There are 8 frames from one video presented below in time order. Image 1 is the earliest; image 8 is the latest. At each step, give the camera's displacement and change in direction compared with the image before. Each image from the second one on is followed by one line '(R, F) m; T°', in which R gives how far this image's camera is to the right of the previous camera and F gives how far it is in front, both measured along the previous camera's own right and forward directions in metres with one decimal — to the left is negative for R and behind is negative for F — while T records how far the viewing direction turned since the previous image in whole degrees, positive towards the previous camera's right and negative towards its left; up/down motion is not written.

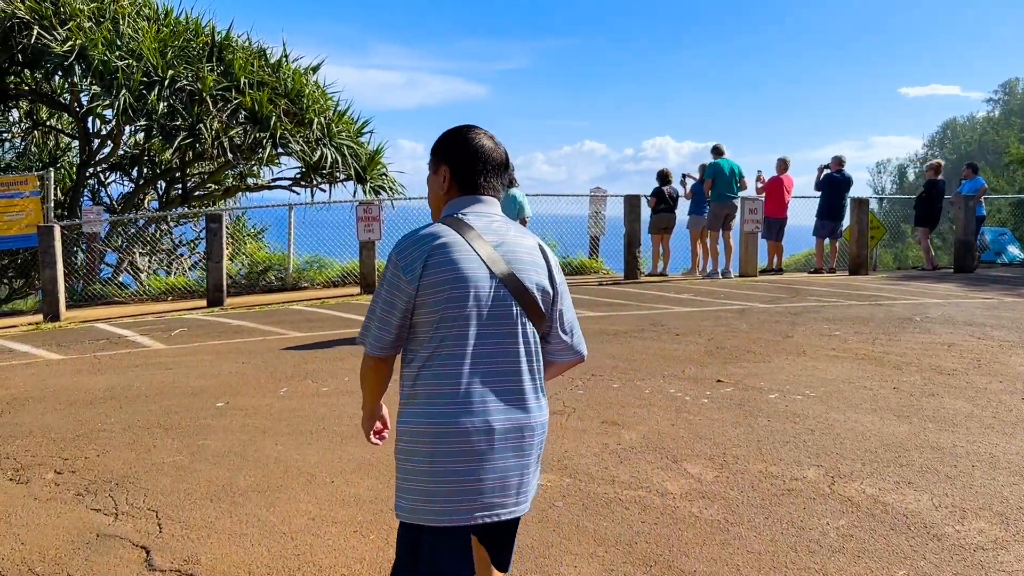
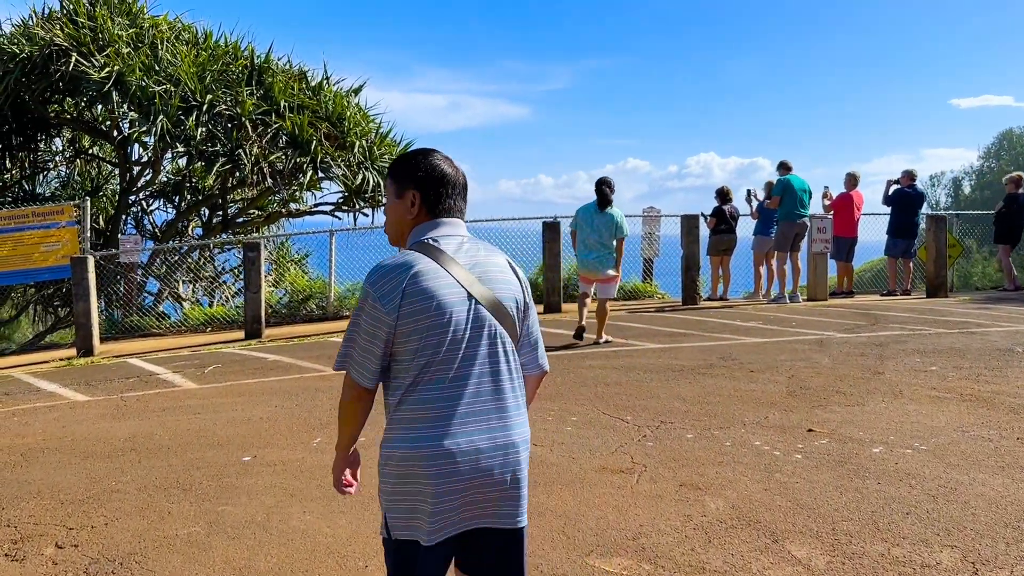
(-0.1, +0.6) m; -3°
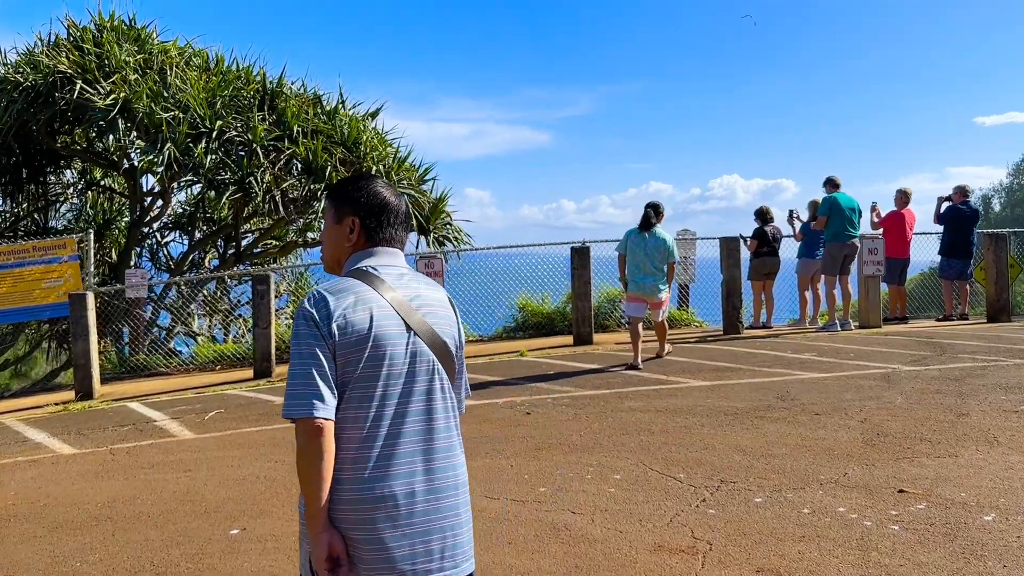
(0.0, +0.7) m; -2°
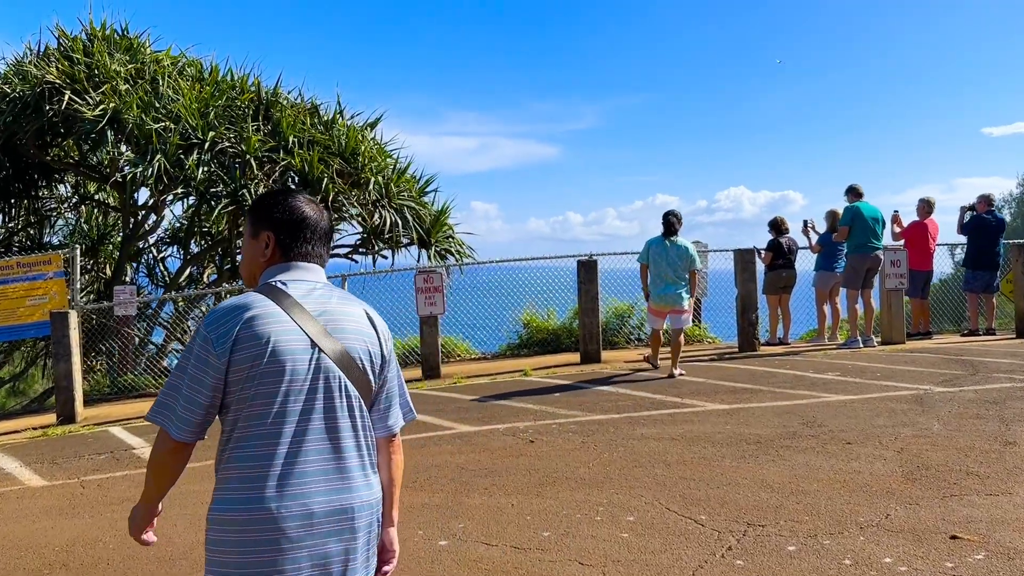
(0.0, +0.5) m; -1°
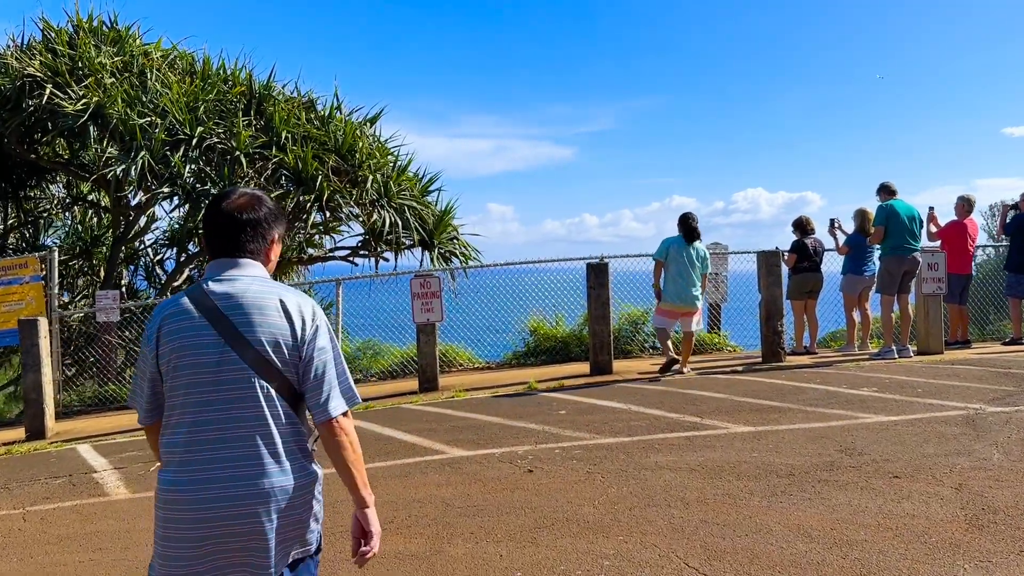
(+0.1, +0.7) m; -1°
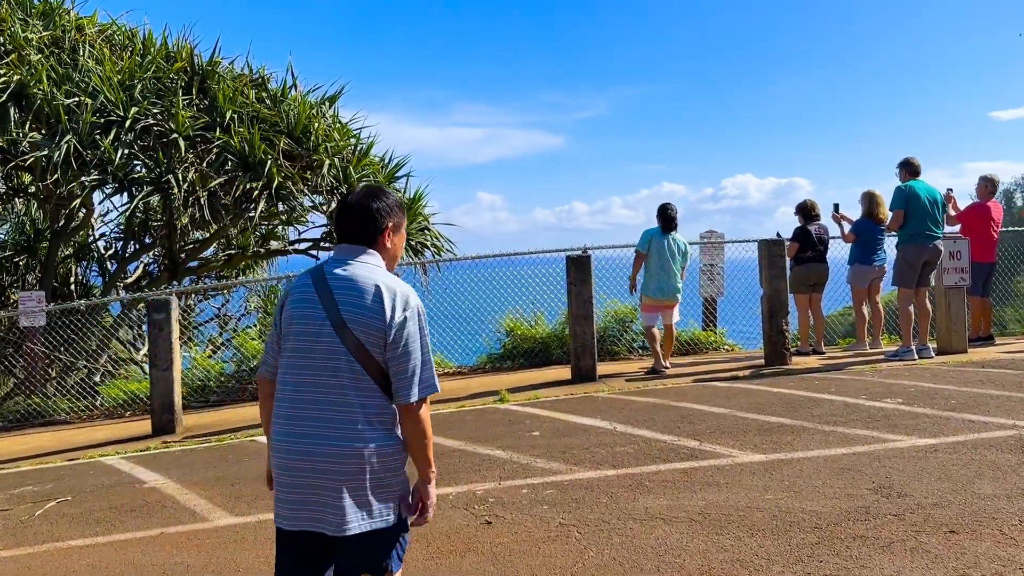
(+0.2, +1.0) m; +1°
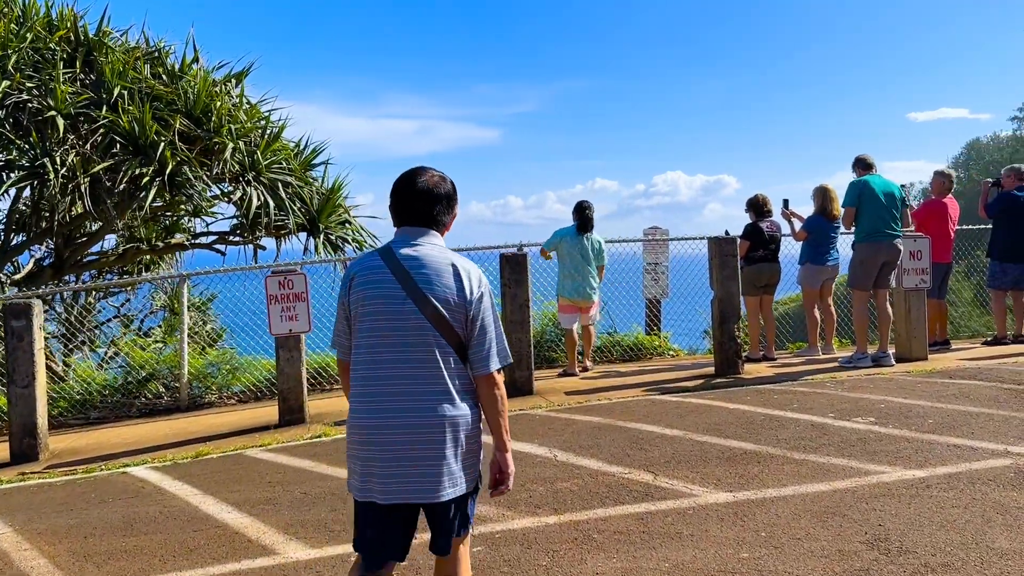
(+0.1, +0.9) m; +5°
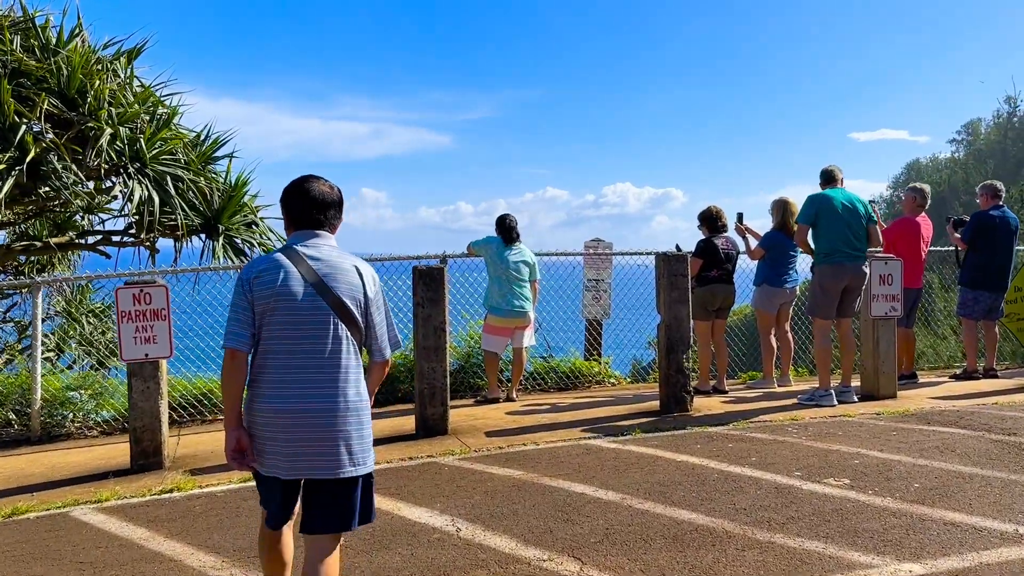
(+0.3, +1.1) m; +4°
